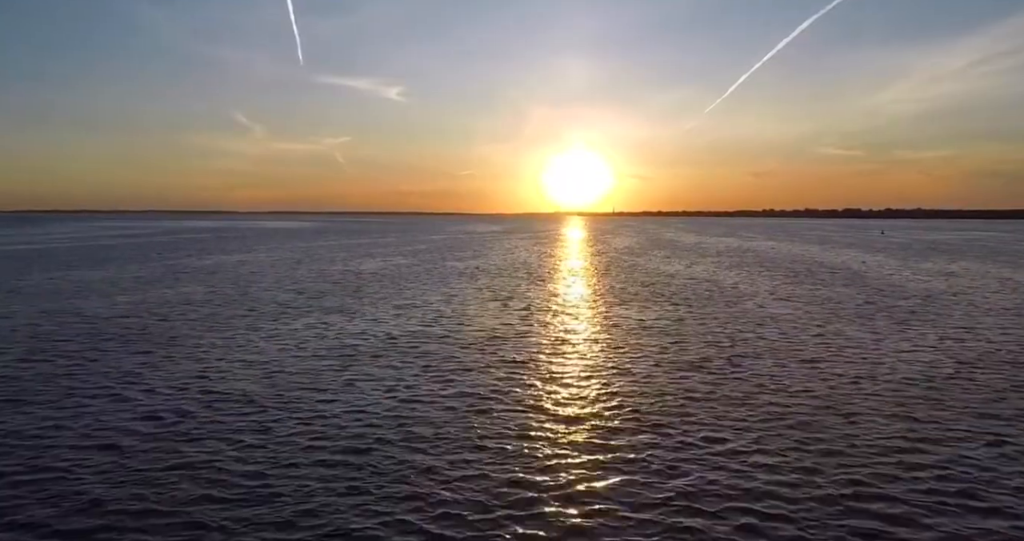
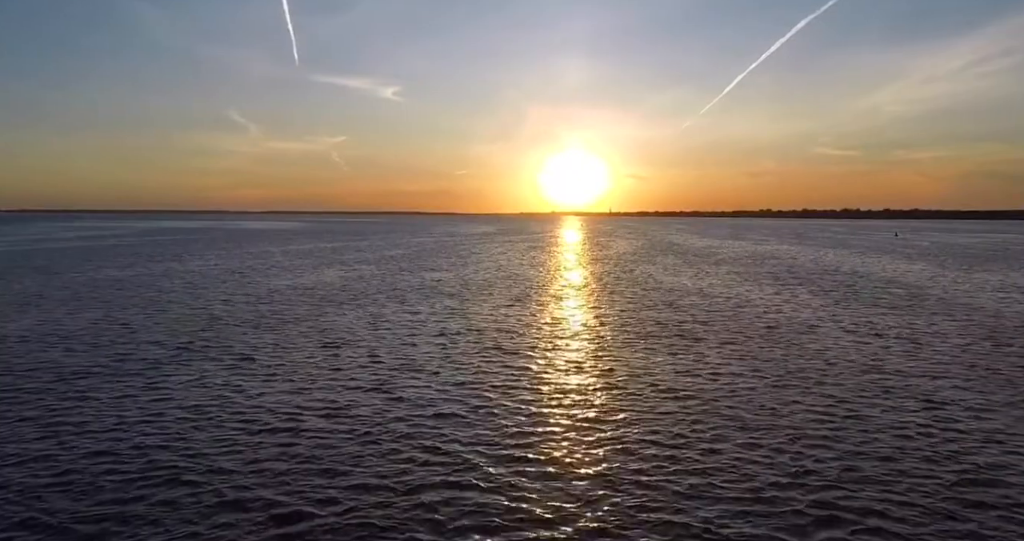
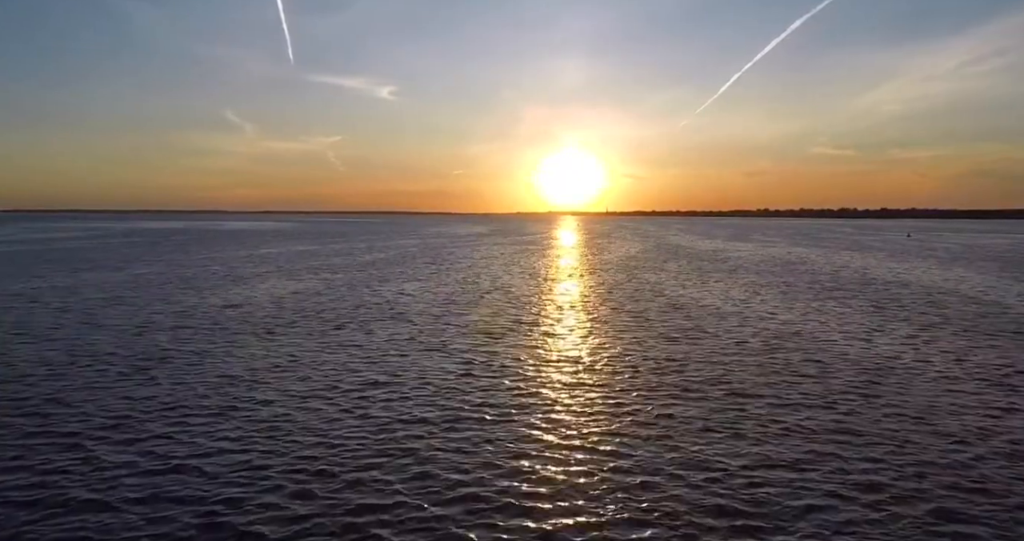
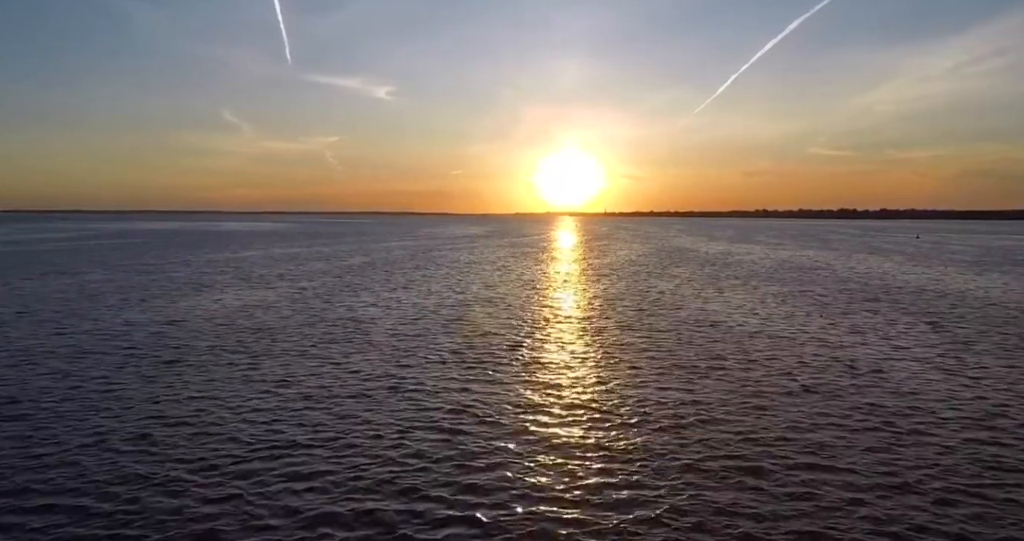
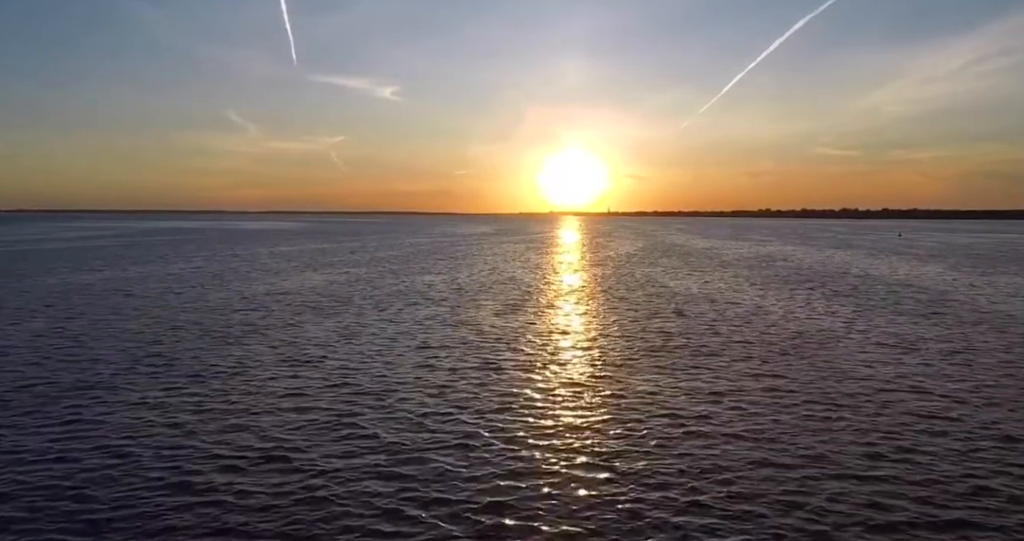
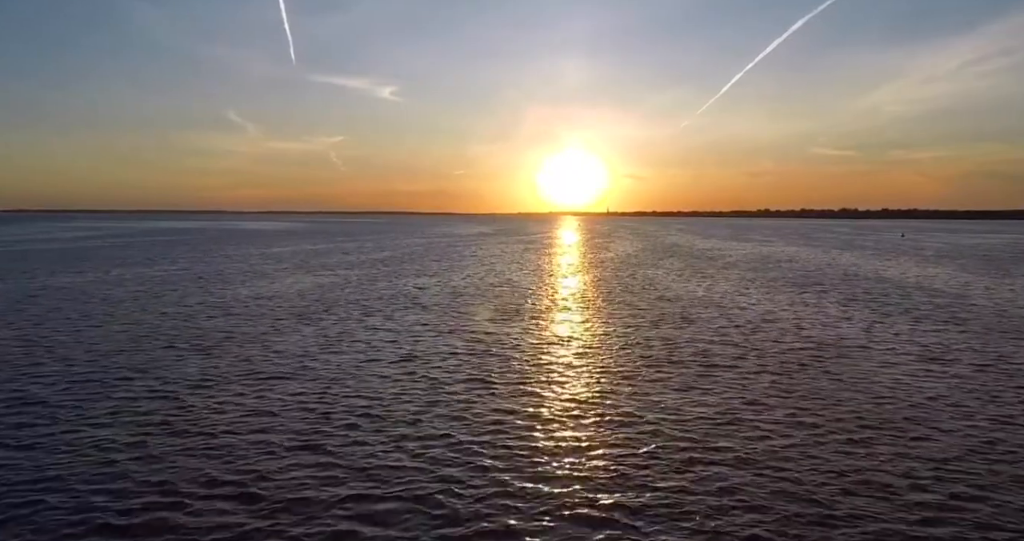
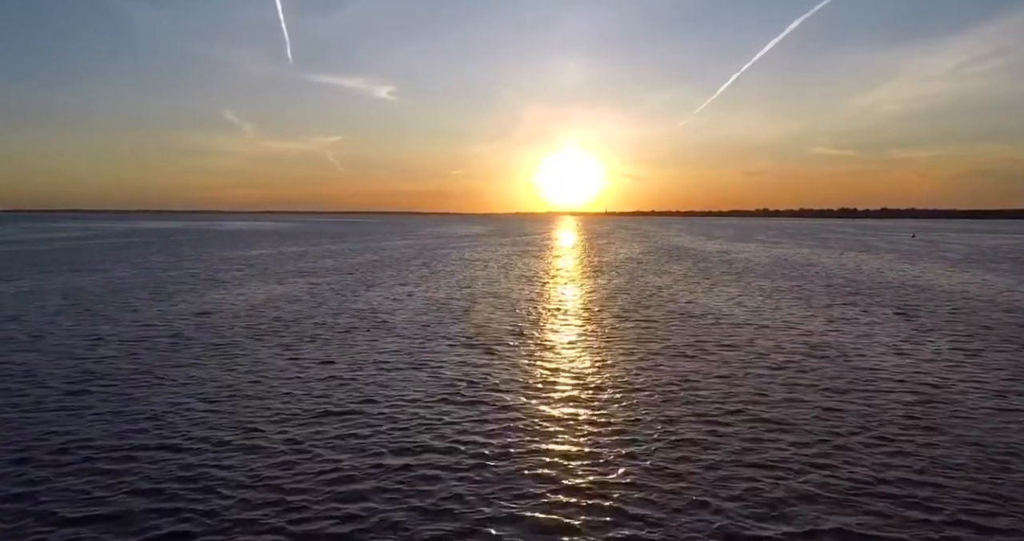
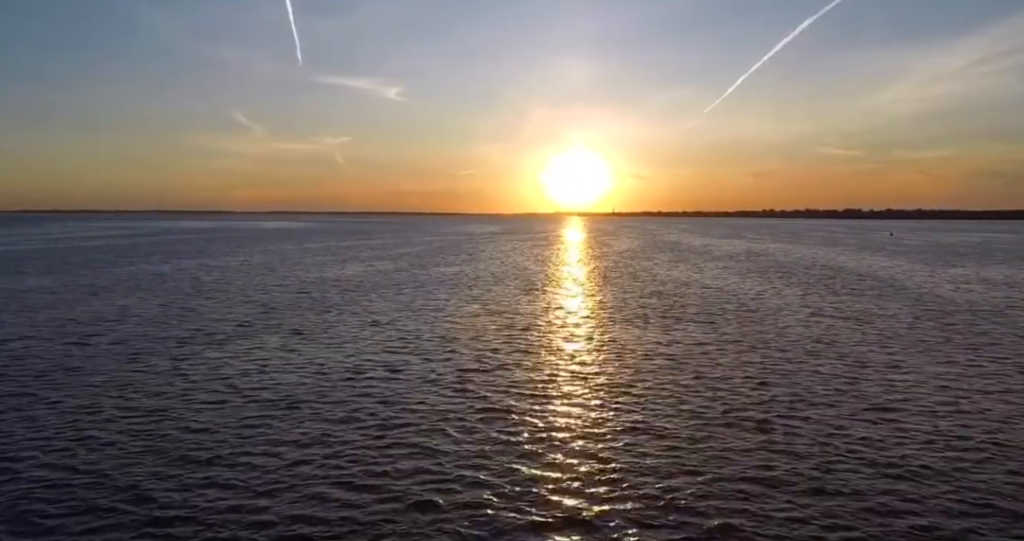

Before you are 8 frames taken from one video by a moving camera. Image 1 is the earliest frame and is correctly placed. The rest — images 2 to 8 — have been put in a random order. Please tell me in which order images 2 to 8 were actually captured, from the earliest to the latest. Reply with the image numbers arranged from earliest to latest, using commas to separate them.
8, 2, 5, 6, 3, 7, 4
